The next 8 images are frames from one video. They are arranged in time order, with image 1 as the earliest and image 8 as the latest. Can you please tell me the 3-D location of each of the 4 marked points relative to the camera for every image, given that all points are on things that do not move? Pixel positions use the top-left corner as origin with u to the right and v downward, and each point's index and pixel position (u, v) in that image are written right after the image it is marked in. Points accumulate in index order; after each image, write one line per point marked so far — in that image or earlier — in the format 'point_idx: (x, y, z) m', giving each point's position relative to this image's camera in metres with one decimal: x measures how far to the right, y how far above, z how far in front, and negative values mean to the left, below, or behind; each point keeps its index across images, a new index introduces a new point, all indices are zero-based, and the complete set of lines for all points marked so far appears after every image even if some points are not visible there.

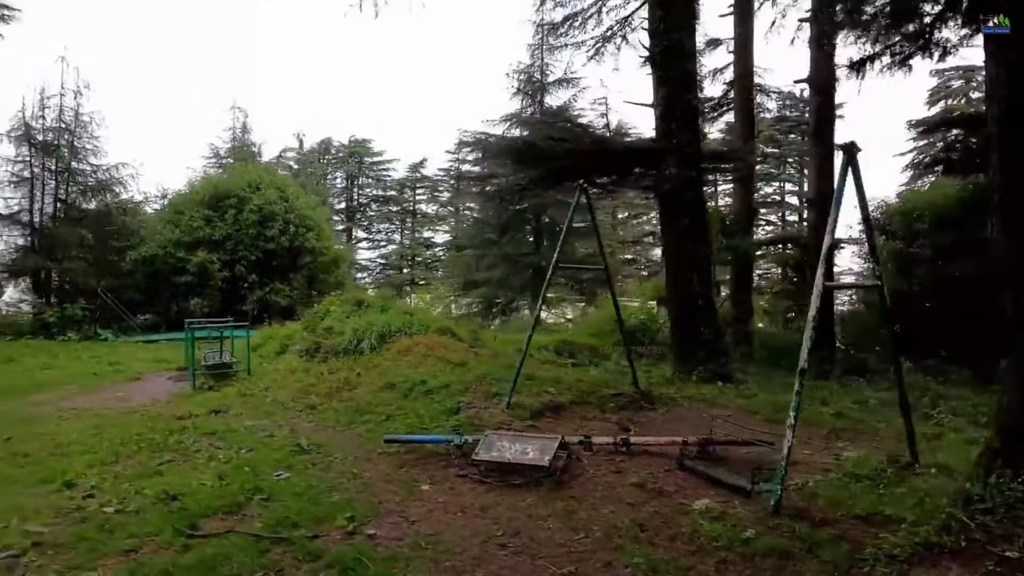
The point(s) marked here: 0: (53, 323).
0: (-11.6, -0.9, +15.2) m
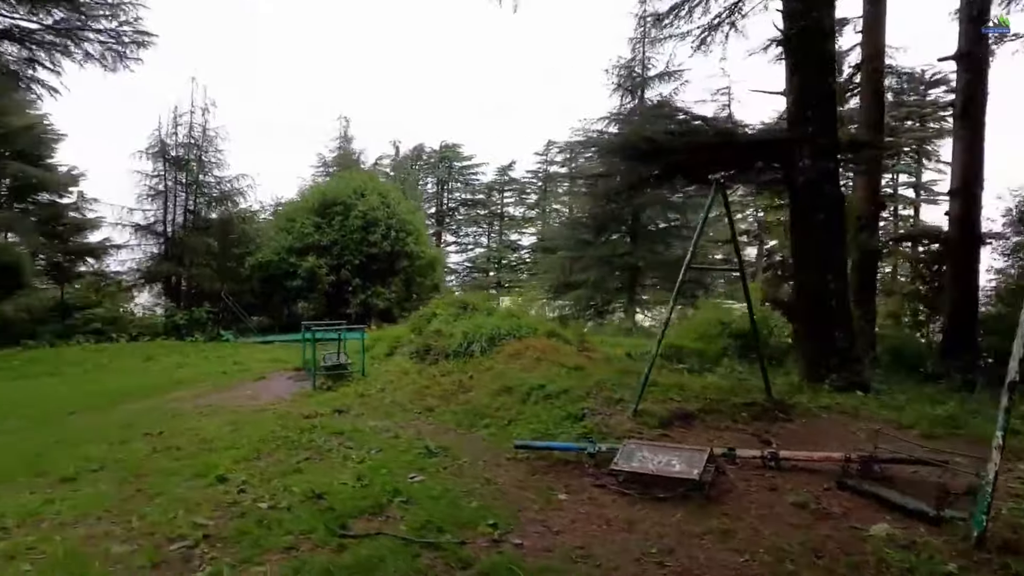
0: (-9.0, -1.0, +16.5) m
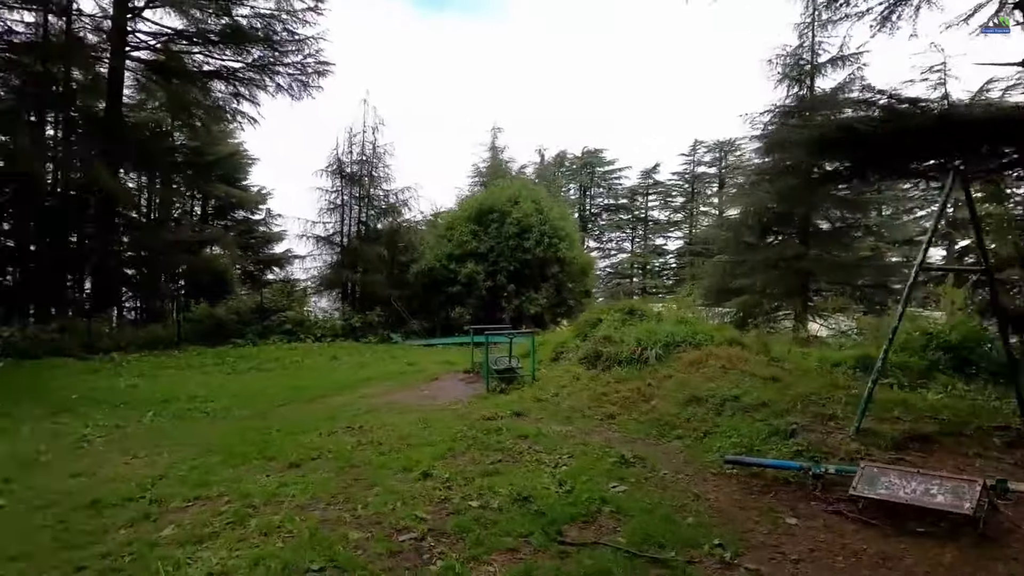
0: (-4.6, -1.2, +17.9) m
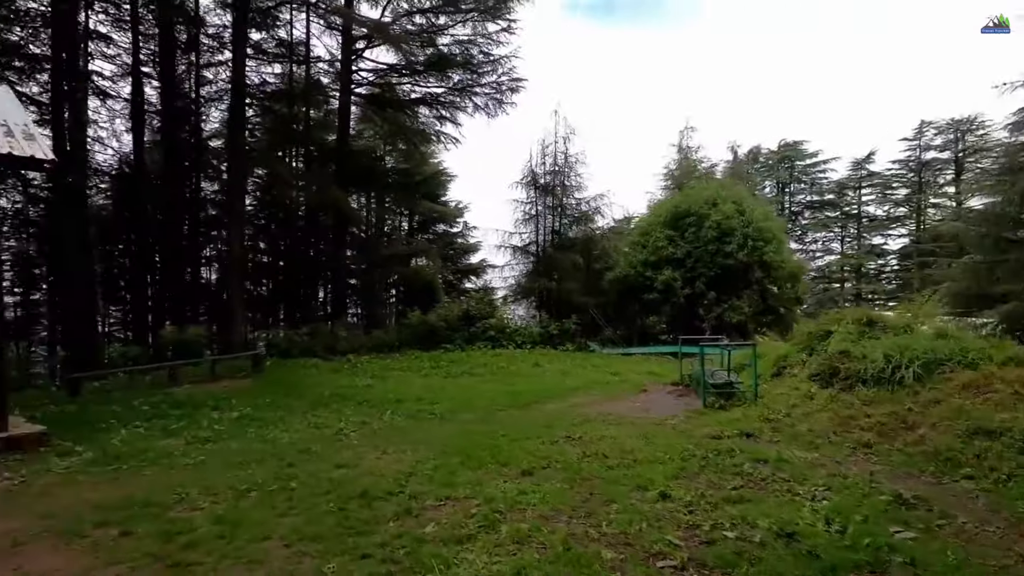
0: (+1.3, -1.4, +18.3) m
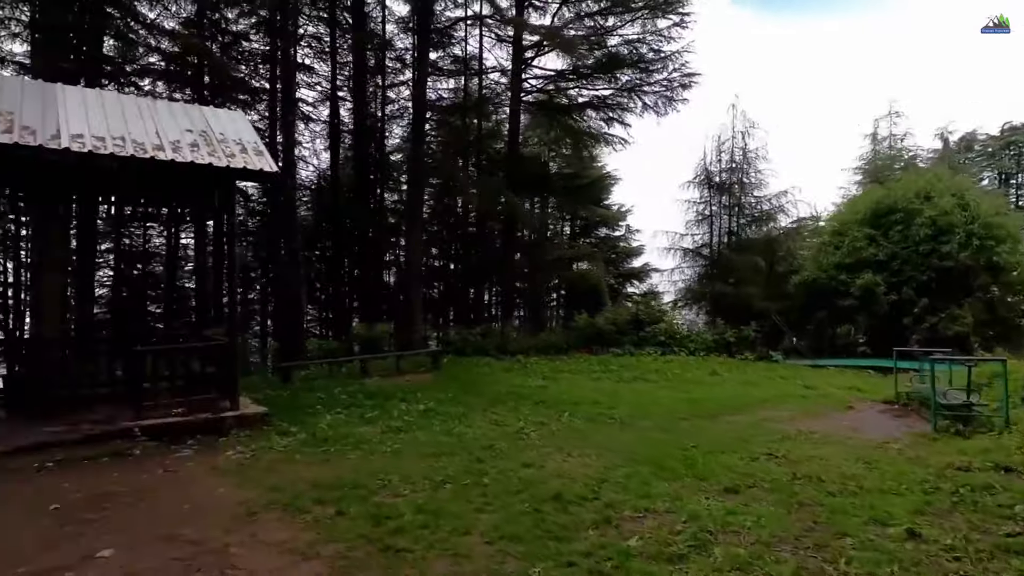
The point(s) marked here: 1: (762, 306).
0: (+6.3, -1.5, +17.0) m
1: (+7.4, -0.6, +17.9) m
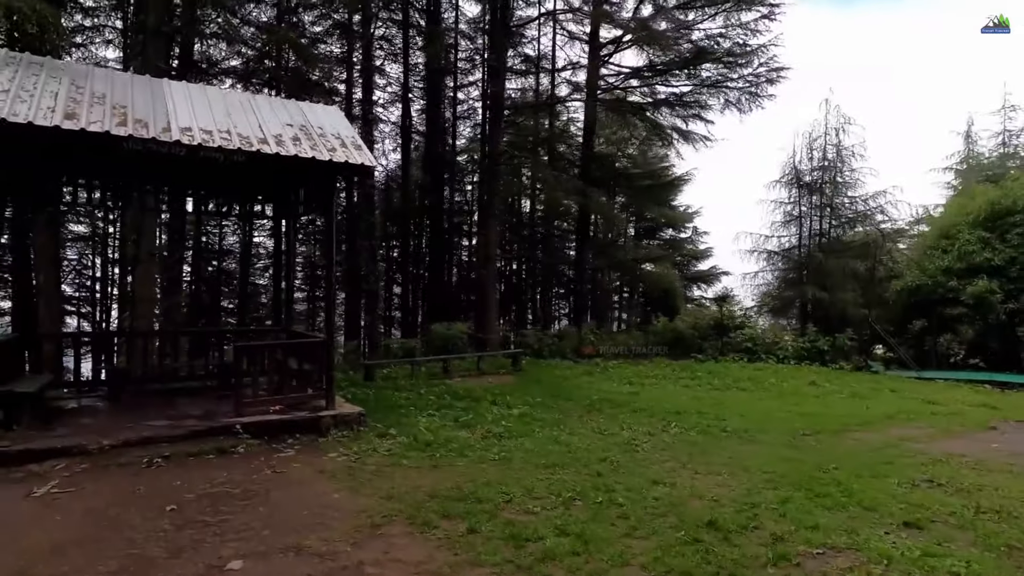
0: (+8.3, -1.7, +15.9) m
1: (+9.5, -0.7, +16.7) m
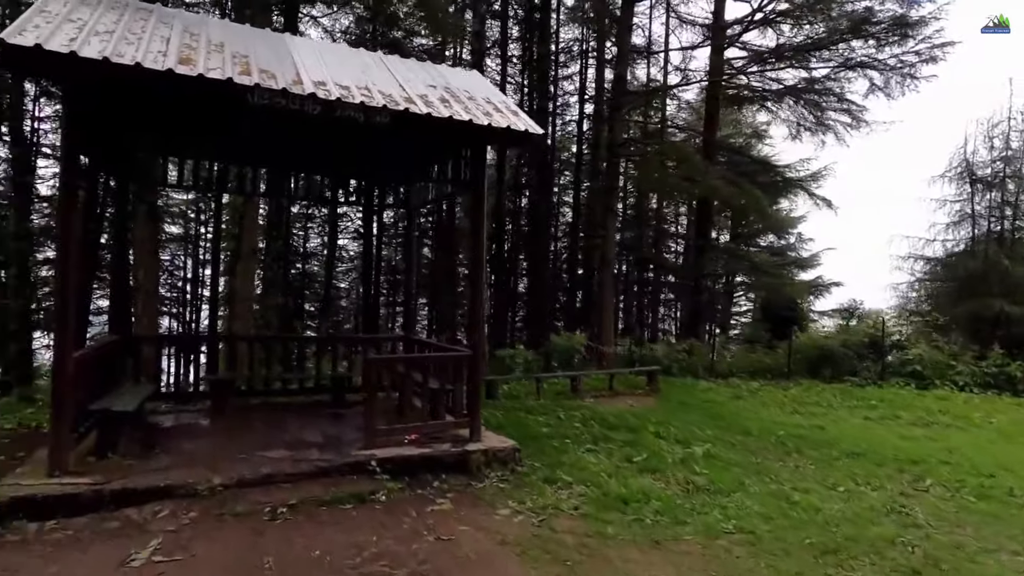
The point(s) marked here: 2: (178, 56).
0: (+11.1, -2.0, +13.1) m
1: (+12.4, -1.0, +13.8) m
2: (-2.6, +1.8, +4.7) m
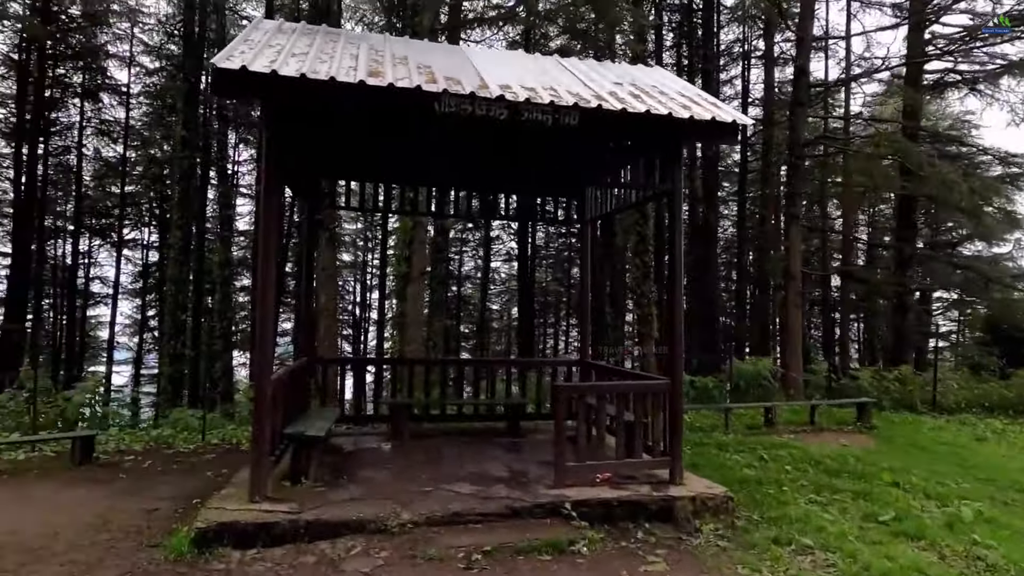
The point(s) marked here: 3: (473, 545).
0: (+14.3, -2.1, +9.4) m
1: (+15.7, -1.2, +9.7) m
2: (-1.1, +1.7, +4.6) m
3: (-0.3, -1.8, +4.2) m
